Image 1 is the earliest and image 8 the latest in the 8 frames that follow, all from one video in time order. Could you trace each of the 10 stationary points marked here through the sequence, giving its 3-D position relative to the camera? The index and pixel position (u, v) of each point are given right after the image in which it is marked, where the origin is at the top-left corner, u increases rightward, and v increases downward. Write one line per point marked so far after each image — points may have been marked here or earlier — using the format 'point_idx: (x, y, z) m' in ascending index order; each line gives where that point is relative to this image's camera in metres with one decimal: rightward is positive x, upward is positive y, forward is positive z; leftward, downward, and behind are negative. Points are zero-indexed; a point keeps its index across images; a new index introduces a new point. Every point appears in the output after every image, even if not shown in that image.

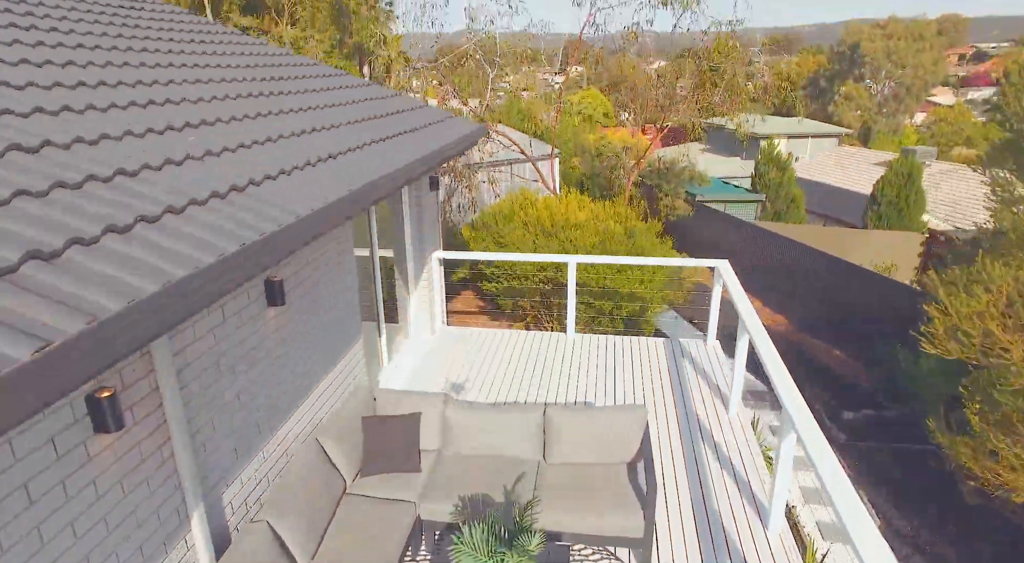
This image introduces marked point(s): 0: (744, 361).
0: (+1.4, -0.5, +3.9) m
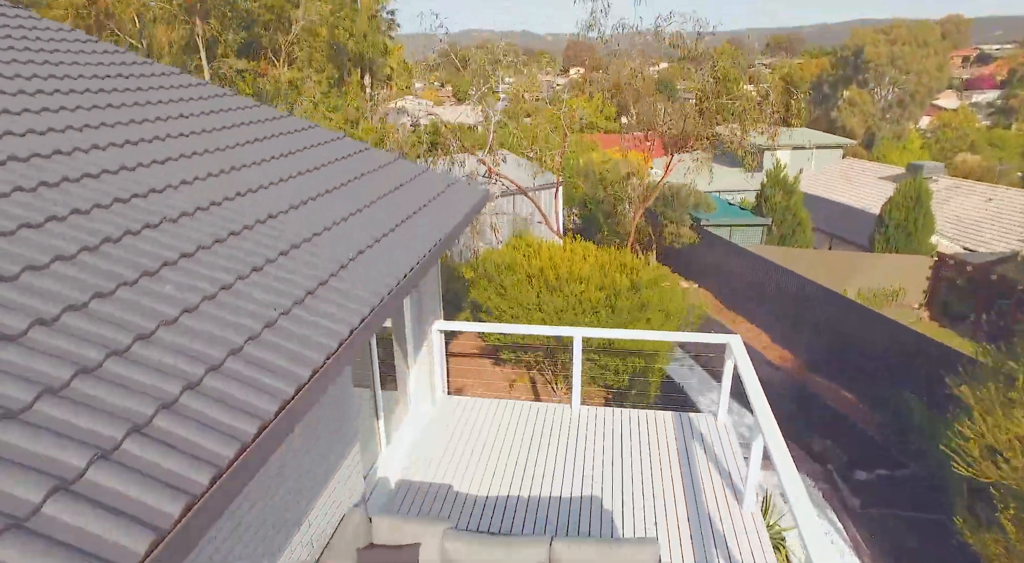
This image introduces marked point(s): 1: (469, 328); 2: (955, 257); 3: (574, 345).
0: (+1.4, -1.0, +3.7) m
1: (-0.3, -0.3, +4.6) m
2: (+10.2, +0.5, +14.9) m
3: (+0.4, -0.4, +4.6) m
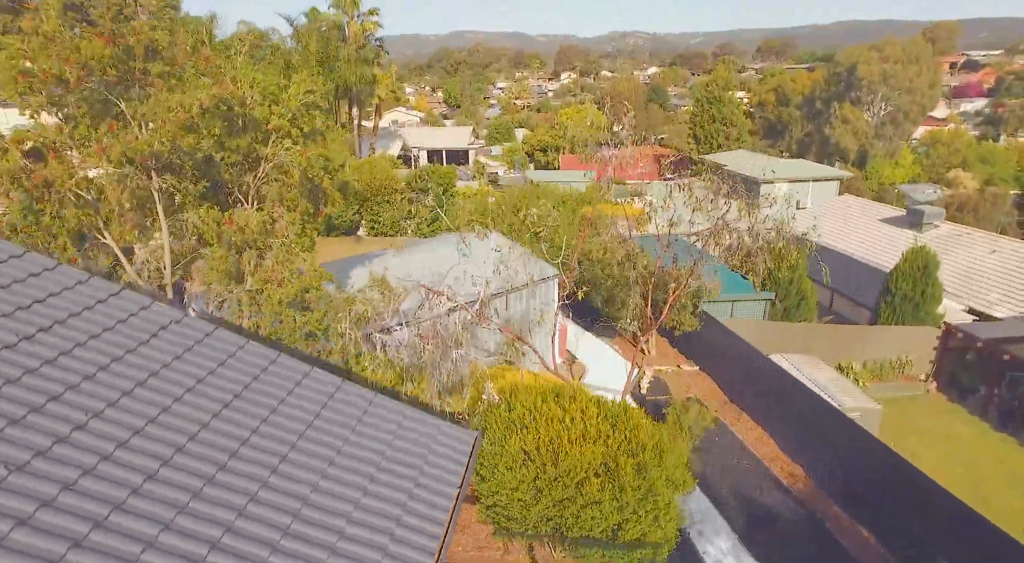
0: (+1.4, -2.6, +3.1) m
1: (-0.3, -1.9, +4.0) m
2: (+10.0, -1.1, +14.4) m
3: (+0.4, -2.0, +3.9) m
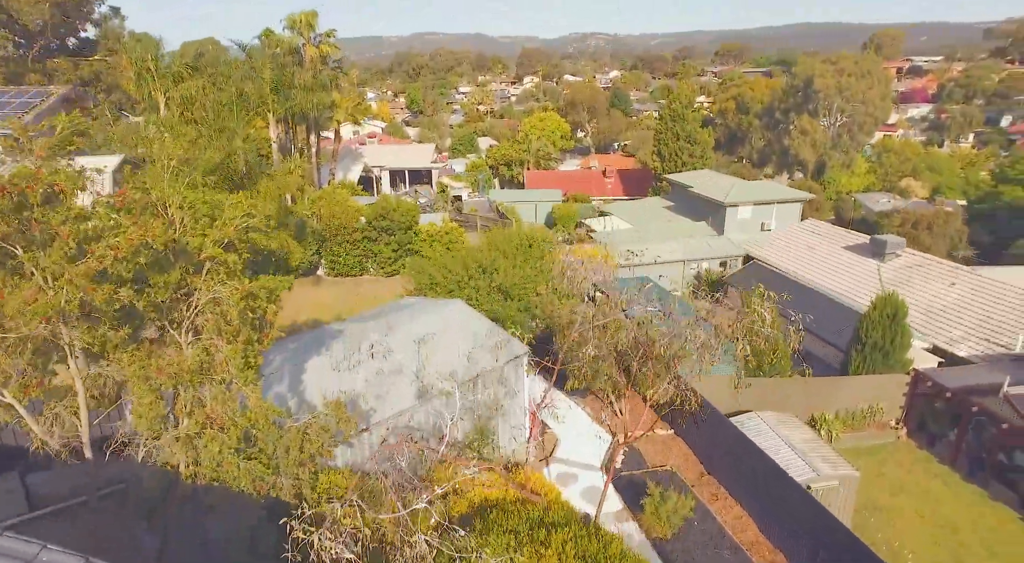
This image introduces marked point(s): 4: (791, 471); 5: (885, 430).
0: (+1.3, -3.7, +2.6) m
1: (-0.4, -3.0, +3.4) m
2: (+9.3, -2.1, +14.4) m
3: (+0.3, -3.1, +3.4) m
4: (+4.6, -3.2, +10.8) m
5: (+8.5, -3.4, +14.8) m
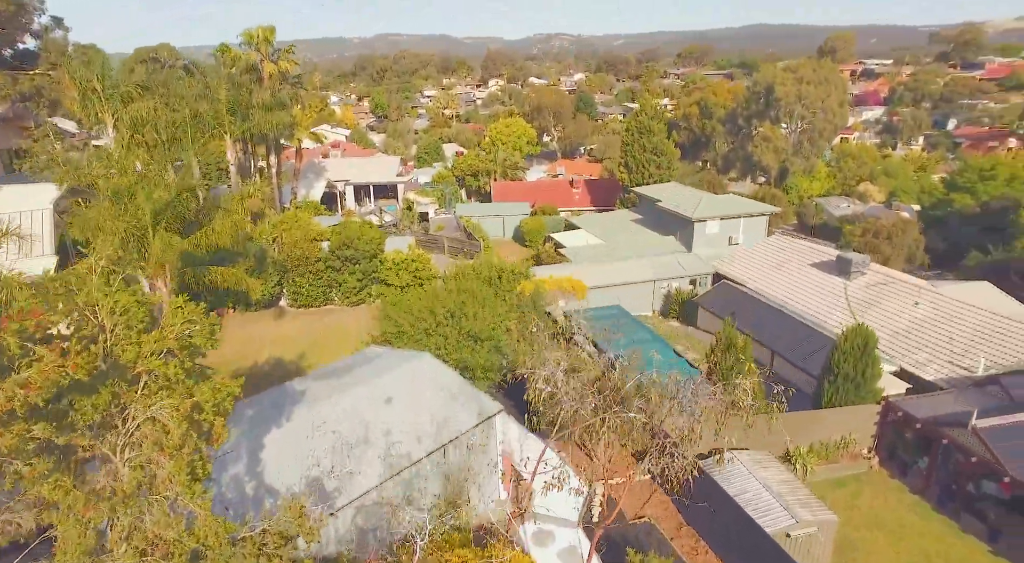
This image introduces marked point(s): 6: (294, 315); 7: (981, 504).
0: (+1.3, -4.4, +2.2) m
1: (-0.5, -3.8, +2.9) m
2: (+8.7, -2.8, +14.4) m
3: (+0.2, -3.9, +3.0) m
4: (+4.2, -3.9, +10.6) m
5: (+7.9, -4.1, +14.8) m
6: (-6.3, -1.1, +18.5) m
7: (+9.6, -4.5, +13.2) m
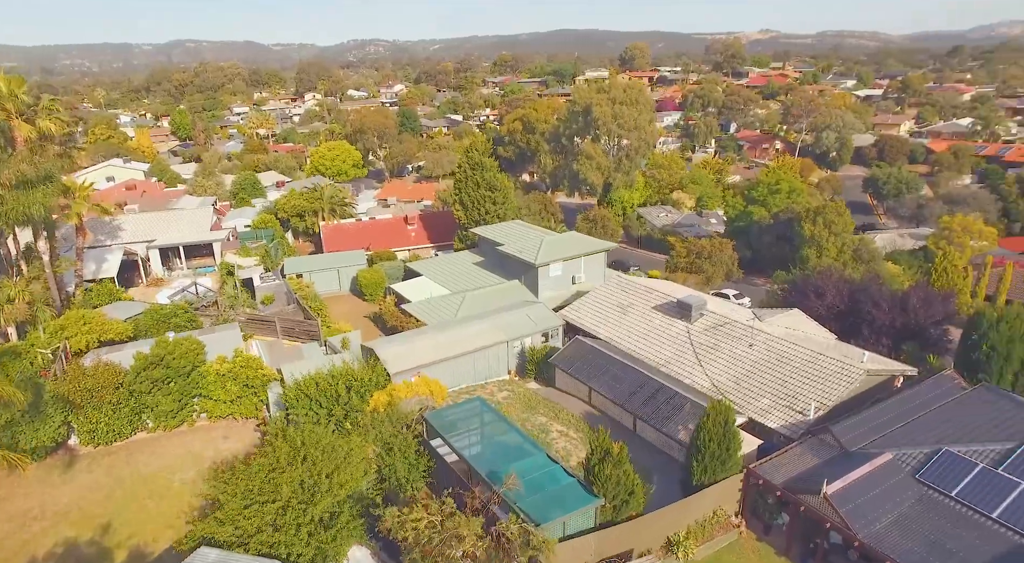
0: (+1.8, -6.5, +1.3) m
1: (-0.2, -6.0, +1.5) m
2: (+5.8, -4.4, +14.9) m
3: (+0.5, -6.1, +1.7) m
4: (+2.5, -5.8, +10.1) m
5: (+5.0, -5.7, +15.0) m
6: (-9.9, -4.1, +15.1) m
7: (+7.0, -6.0, +14.0) m
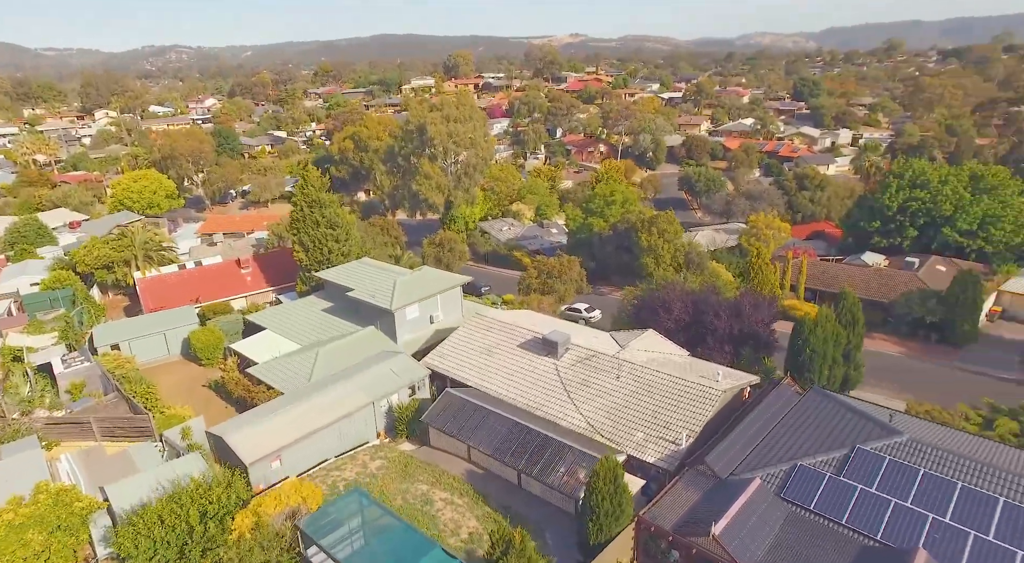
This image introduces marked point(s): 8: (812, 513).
0: (+2.9, -7.7, +0.9) m
1: (+0.9, -7.5, +0.6) m
2: (+3.3, -5.5, +15.1) m
3: (+1.5, -7.4, +1.0) m
4: (+1.3, -7.2, +9.6) m
5: (+2.6, -6.9, +15.0) m
6: (-11.9, -6.7, +11.6) m
7: (+4.9, -7.0, +14.5) m
8: (+7.4, -5.7, +16.0) m
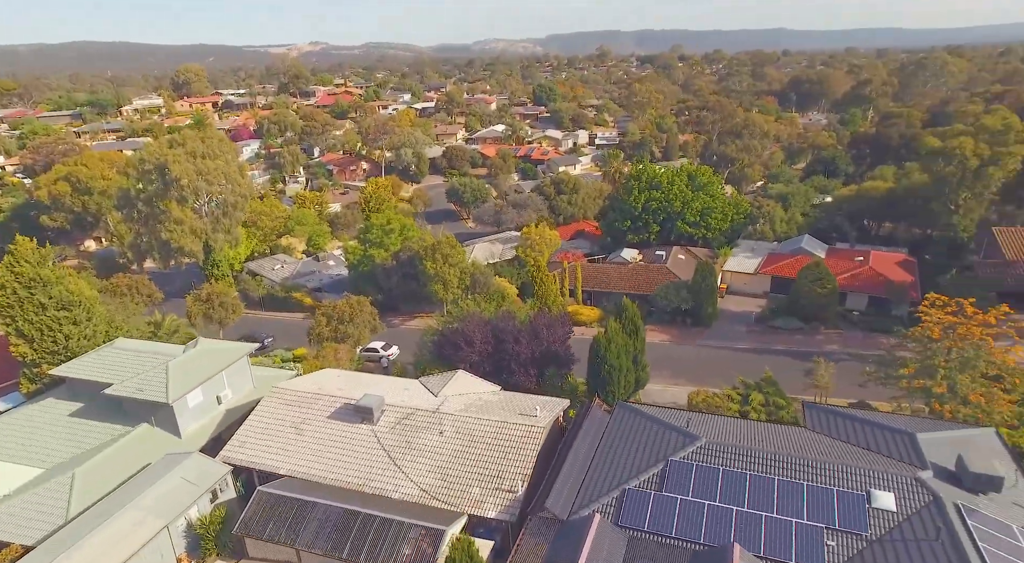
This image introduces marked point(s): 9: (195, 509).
0: (+4.6, -8.8, +1.5) m
1: (+2.8, -8.8, +0.5) m
2: (0.0, -7.0, +14.9) m
3: (+3.3, -8.7, +1.1) m
4: (+0.2, -8.7, +9.2) m
5: (-0.4, -8.5, +14.7) m
6: (-12.8, -10.1, +6.5) m
7: (+1.9, -8.3, +14.9) m
8: (+3.6, -6.7, +17.2) m
9: (-9.1, -6.5, +18.7) m
